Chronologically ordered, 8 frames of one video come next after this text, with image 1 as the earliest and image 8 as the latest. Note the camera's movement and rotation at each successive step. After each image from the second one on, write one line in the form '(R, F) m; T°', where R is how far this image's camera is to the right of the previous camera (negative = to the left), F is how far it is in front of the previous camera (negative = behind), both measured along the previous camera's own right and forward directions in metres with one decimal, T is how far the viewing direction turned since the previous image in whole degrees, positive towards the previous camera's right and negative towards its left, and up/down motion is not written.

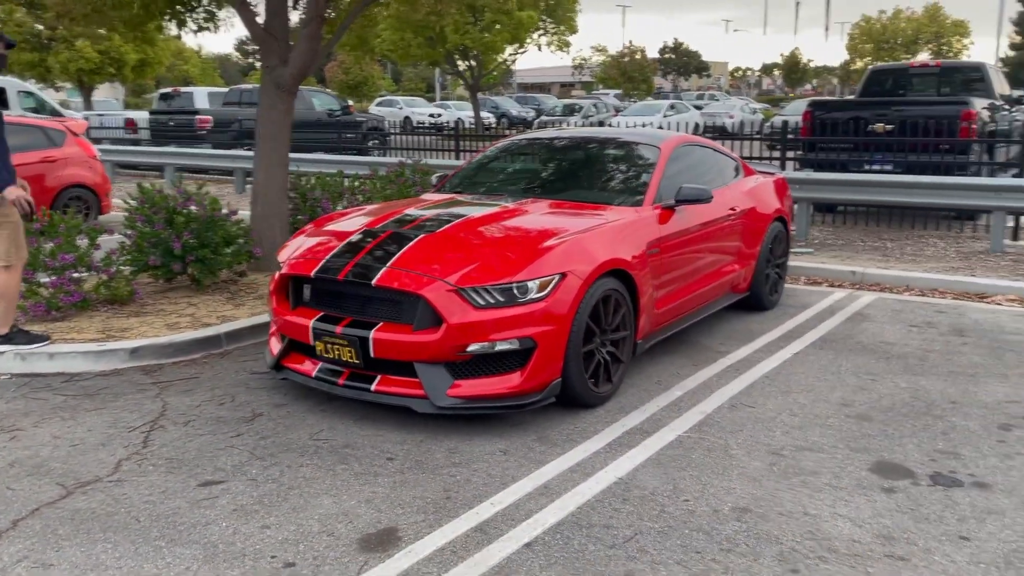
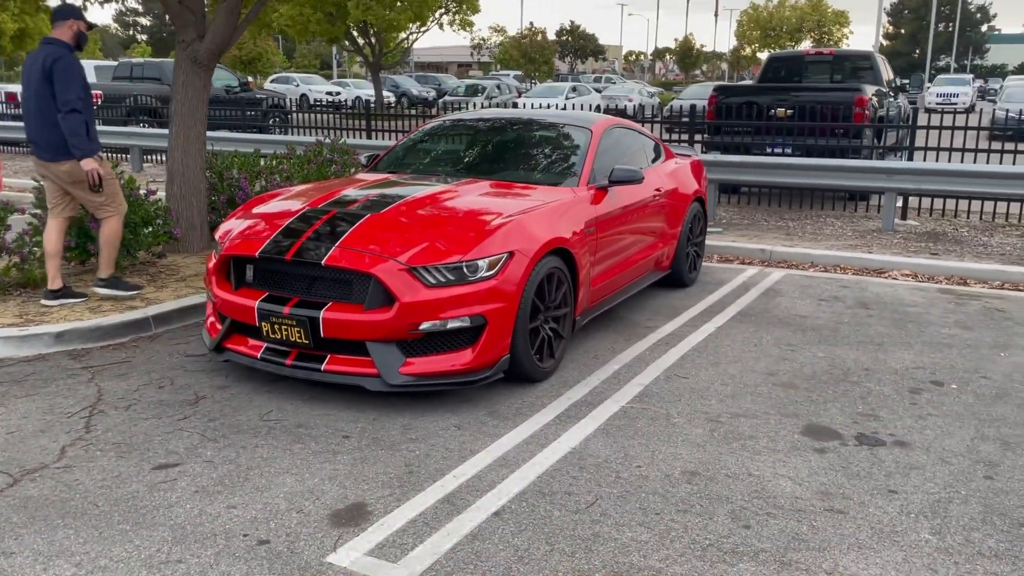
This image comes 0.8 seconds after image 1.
(-0.3, -0.1) m; +7°
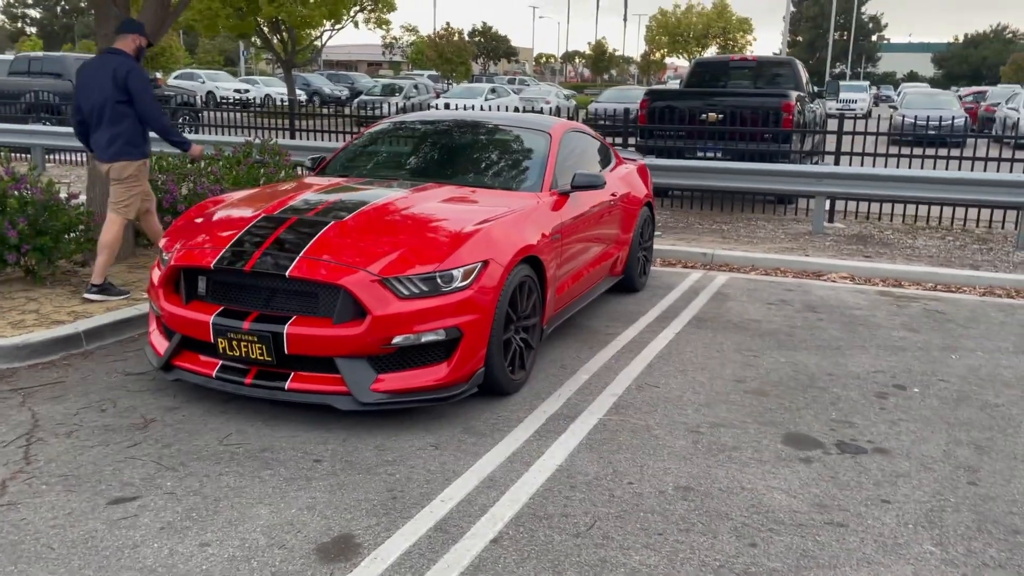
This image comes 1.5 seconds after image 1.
(-0.3, +0.2) m; +6°
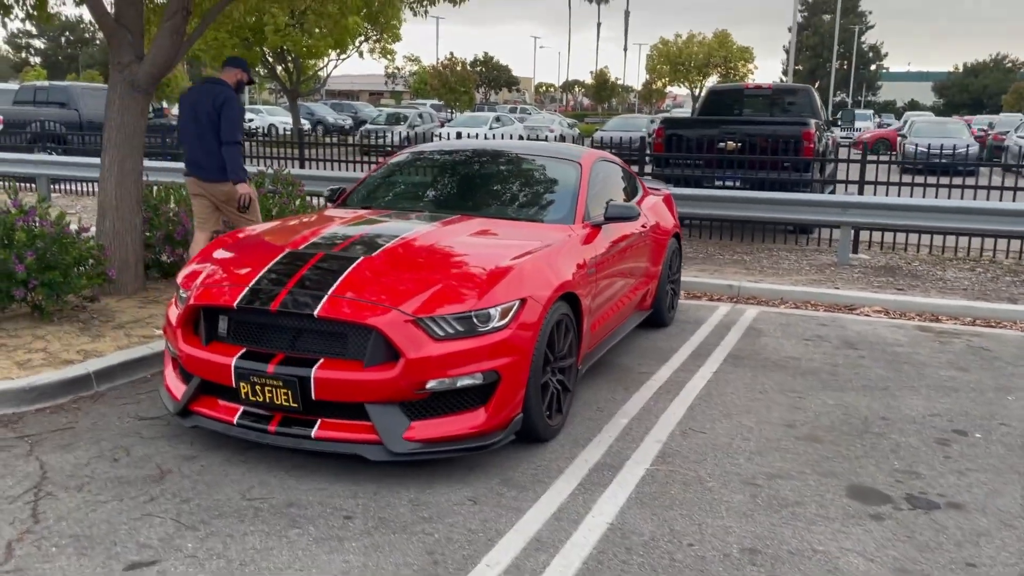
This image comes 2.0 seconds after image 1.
(-0.2, +0.3) m; 0°
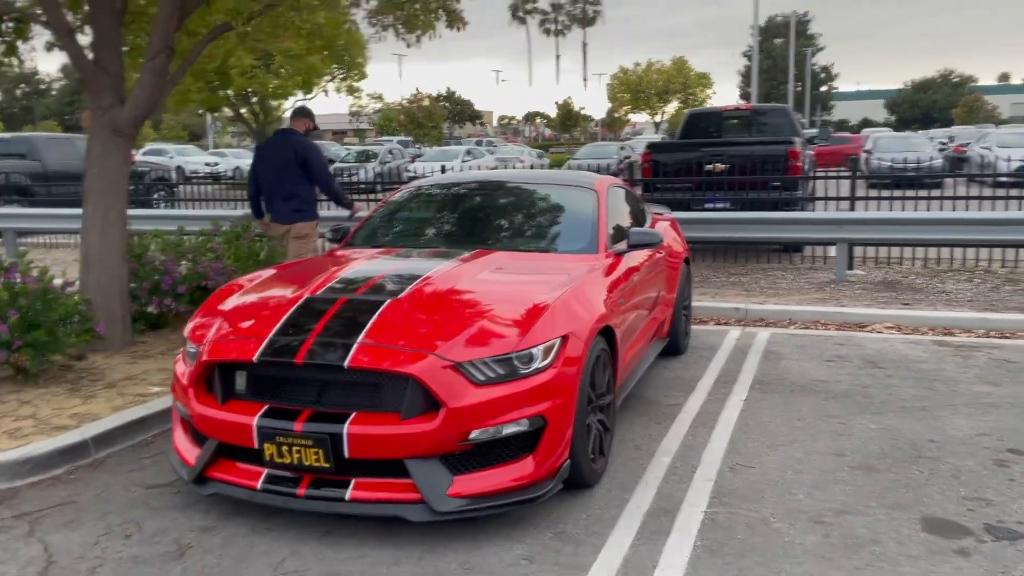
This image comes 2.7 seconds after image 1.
(-0.3, +0.3) m; +2°
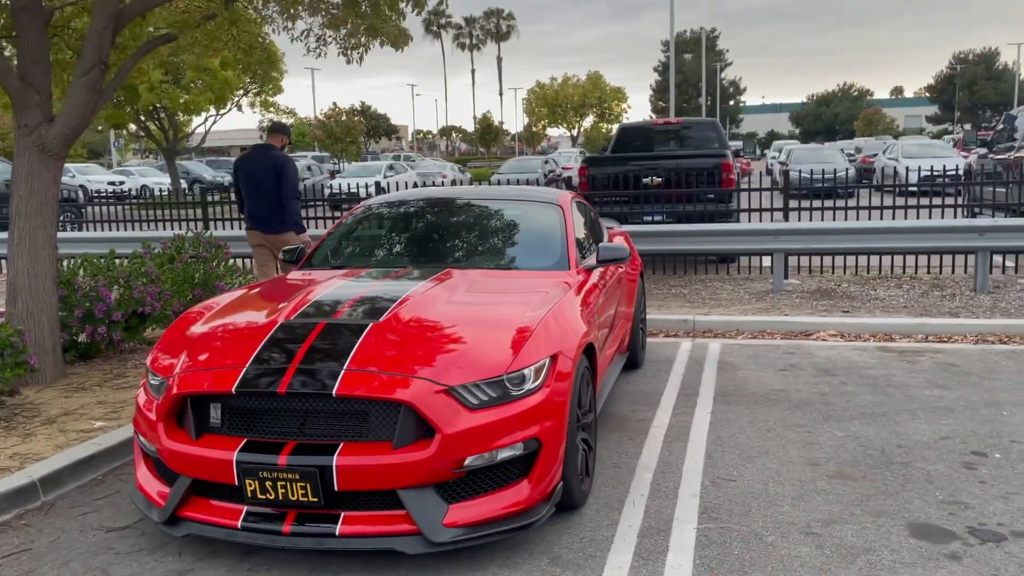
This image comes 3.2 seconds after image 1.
(-0.3, +0.1) m; +5°
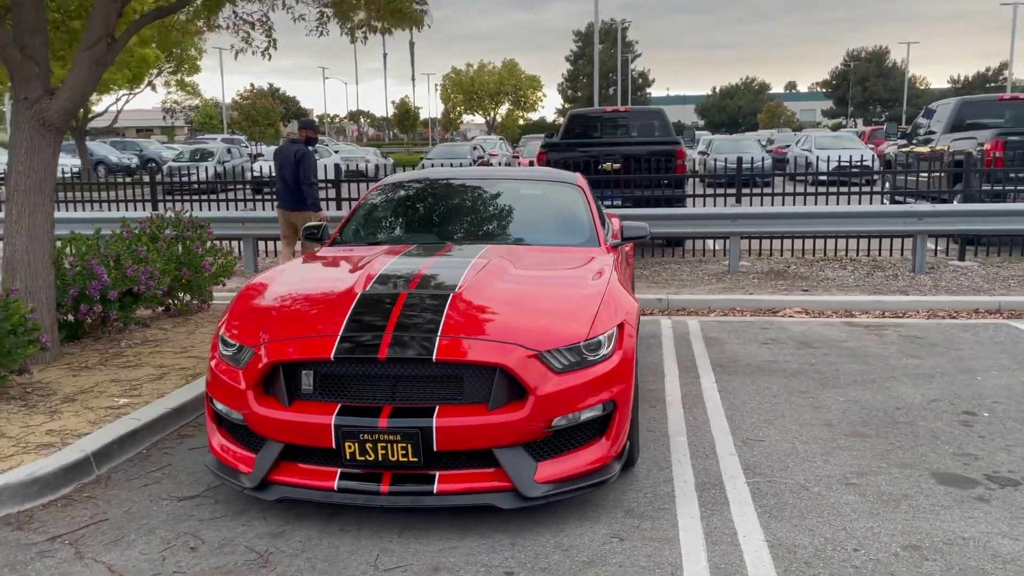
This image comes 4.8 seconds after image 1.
(-0.8, -0.2) m; +6°
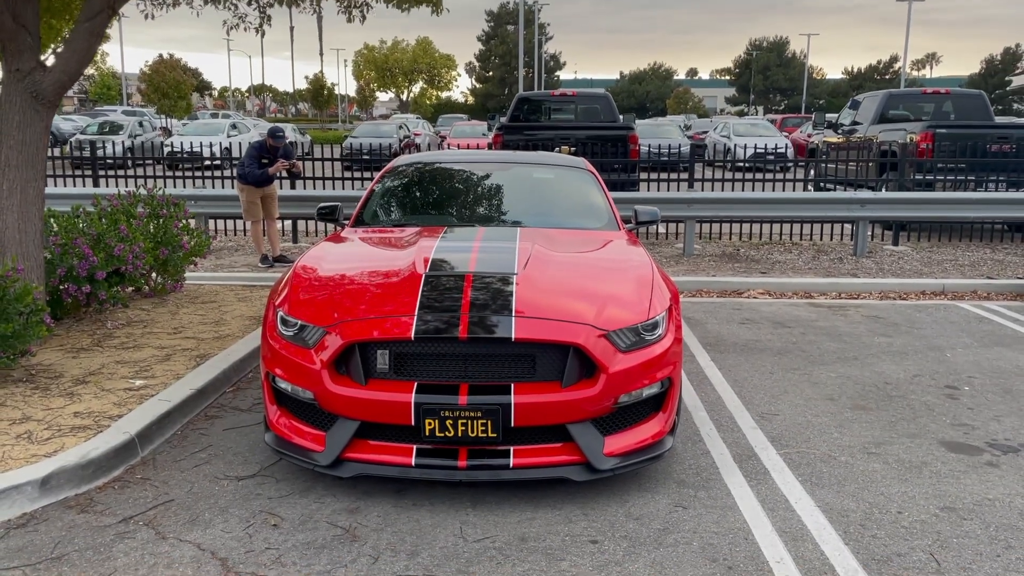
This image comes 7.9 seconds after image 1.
(-0.7, -0.1) m; +6°
